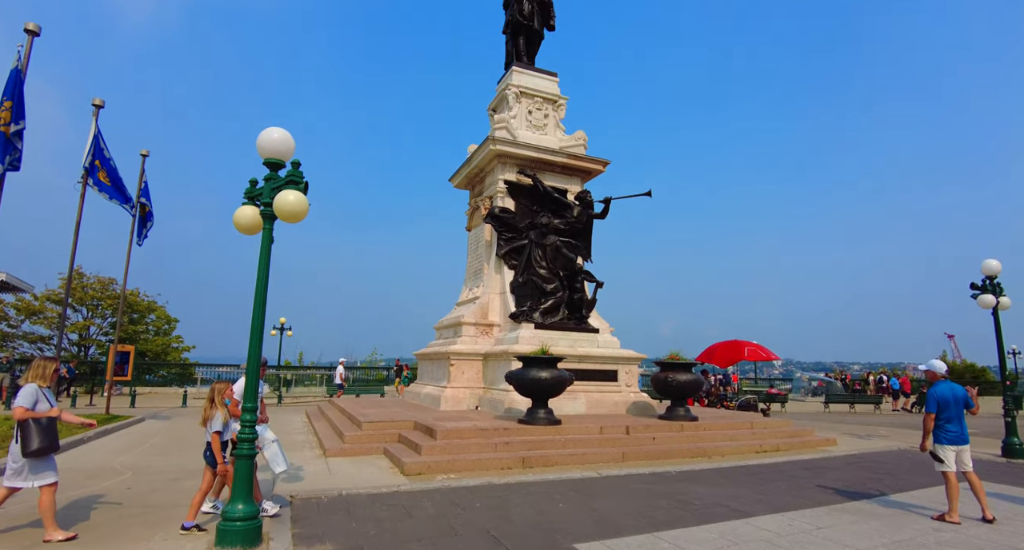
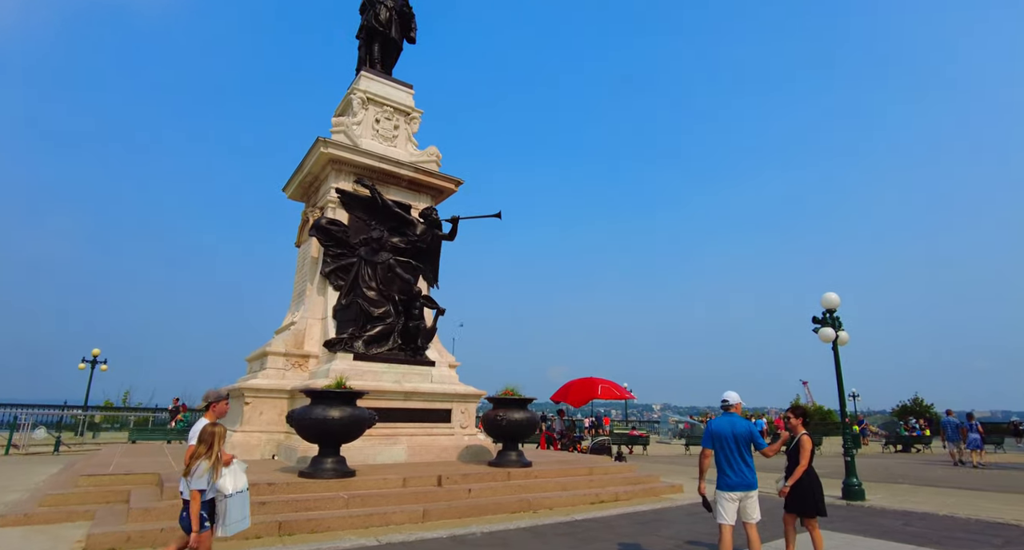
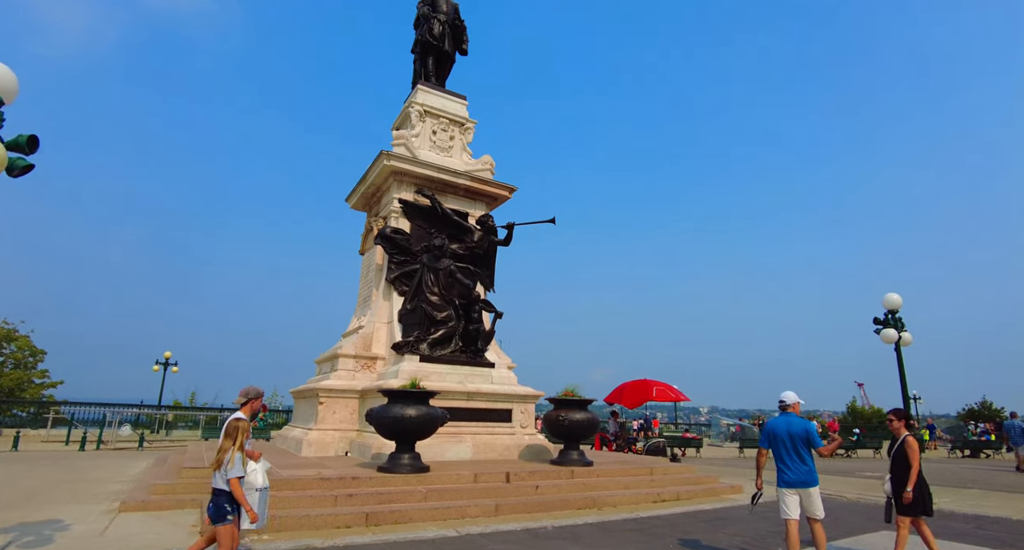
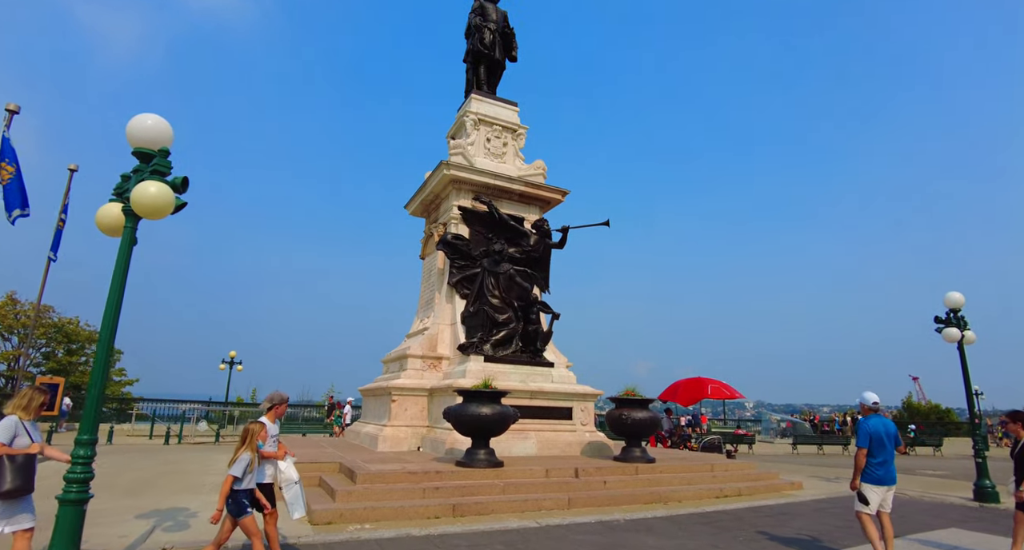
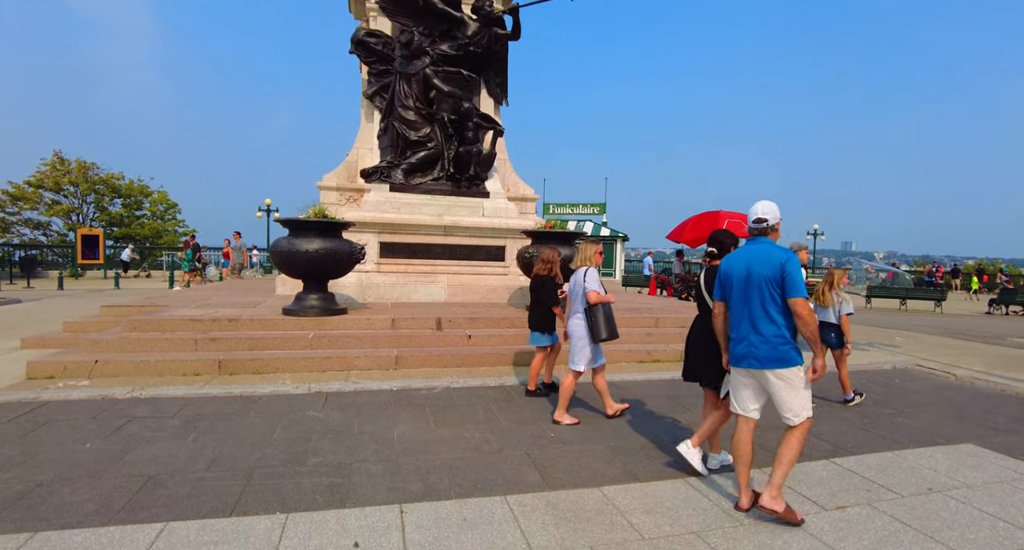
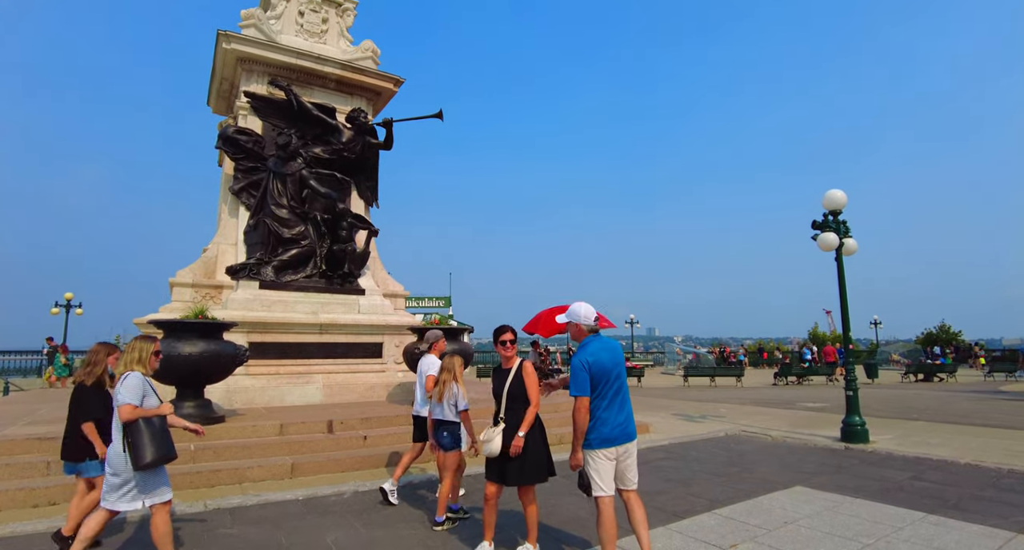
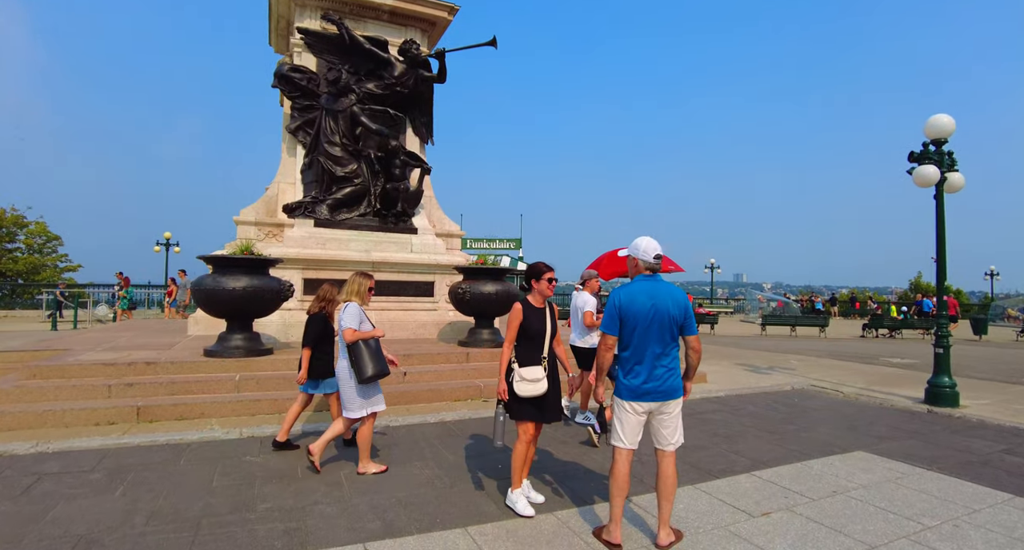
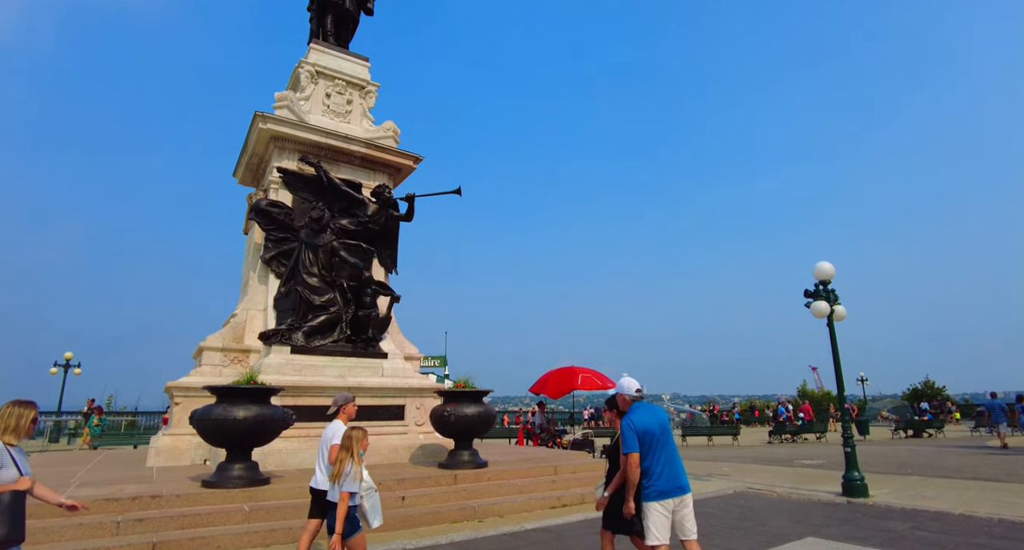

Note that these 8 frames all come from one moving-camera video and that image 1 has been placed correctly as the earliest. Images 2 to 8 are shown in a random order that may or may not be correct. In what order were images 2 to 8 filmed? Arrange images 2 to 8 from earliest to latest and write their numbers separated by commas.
4, 3, 2, 8, 6, 7, 5
